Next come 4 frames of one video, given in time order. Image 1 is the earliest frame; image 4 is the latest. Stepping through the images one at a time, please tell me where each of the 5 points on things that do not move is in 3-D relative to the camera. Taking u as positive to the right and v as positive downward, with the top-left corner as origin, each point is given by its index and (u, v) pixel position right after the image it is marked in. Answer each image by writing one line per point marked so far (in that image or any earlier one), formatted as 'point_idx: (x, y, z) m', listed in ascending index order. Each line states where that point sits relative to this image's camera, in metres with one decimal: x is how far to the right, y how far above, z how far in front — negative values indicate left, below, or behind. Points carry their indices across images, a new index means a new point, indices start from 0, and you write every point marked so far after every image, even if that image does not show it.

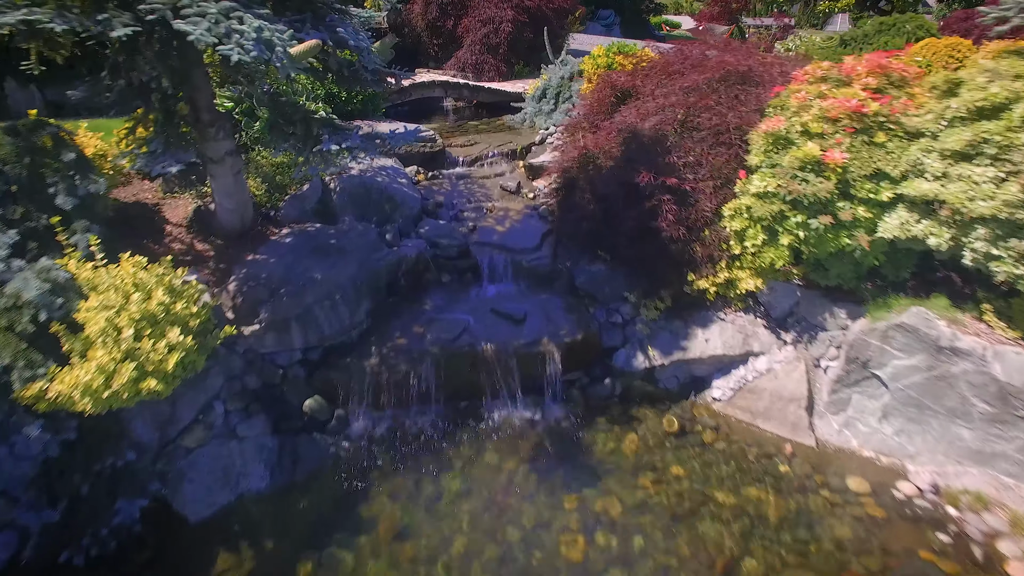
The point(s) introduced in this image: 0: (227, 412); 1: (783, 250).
0: (-1.1, -0.5, +2.4) m
1: (+1.1, +0.2, +2.5) m
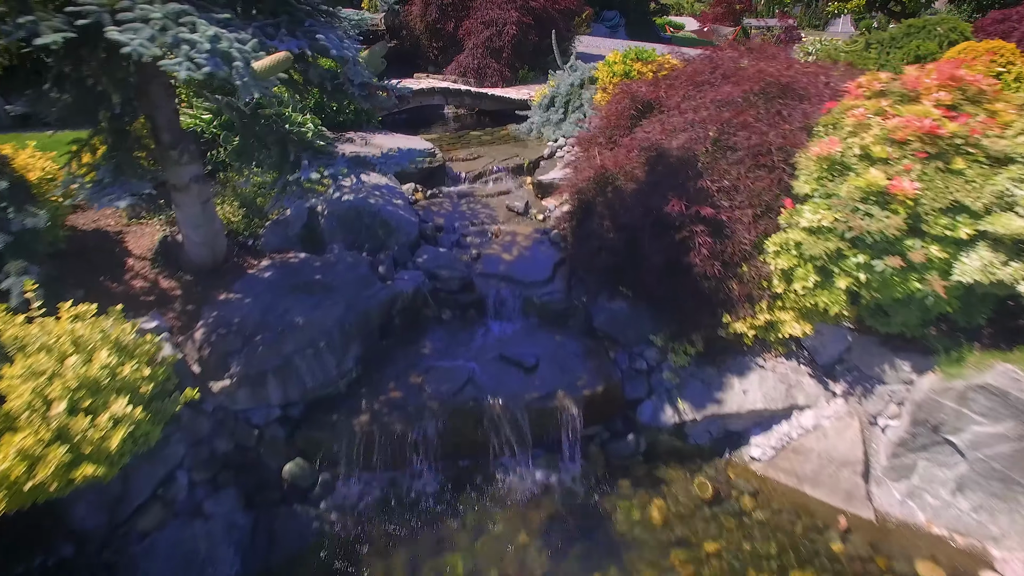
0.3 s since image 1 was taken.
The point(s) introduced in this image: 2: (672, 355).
0: (-1.0, -0.6, +2.0) m
1: (+1.1, 0.0, +2.2) m
2: (+0.7, -0.3, +2.6) m
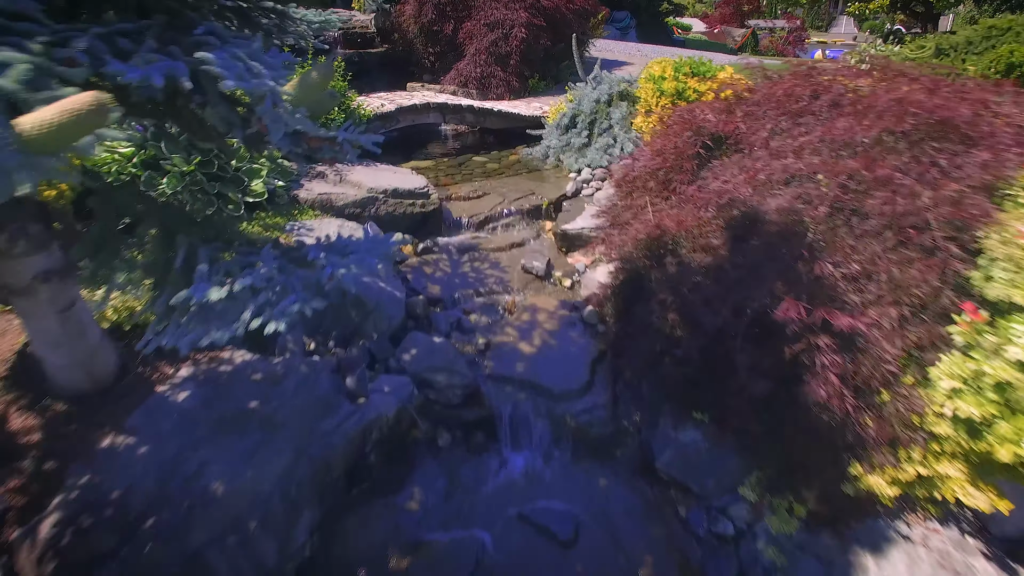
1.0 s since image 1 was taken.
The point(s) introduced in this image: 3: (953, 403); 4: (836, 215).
0: (-1.0, -1.0, +1.2) m
1: (+1.2, -0.4, +1.3) m
2: (+0.7, -0.6, +1.8) m
3: (+1.0, -0.3, +1.5) m
4: (+0.9, +0.2, +1.8) m
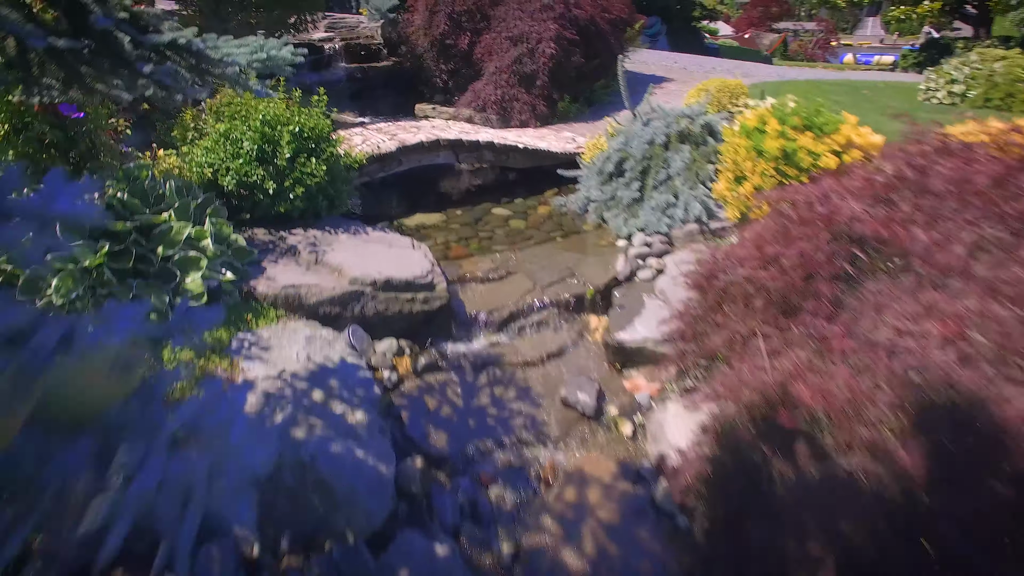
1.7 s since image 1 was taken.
0: (-0.9, -1.4, +0.5) m
1: (+1.2, -0.8, +0.6) m
2: (+0.8, -1.1, +1.0) m
3: (+1.1, -0.7, +0.7) m
4: (+1.0, -0.2, +1.0) m
